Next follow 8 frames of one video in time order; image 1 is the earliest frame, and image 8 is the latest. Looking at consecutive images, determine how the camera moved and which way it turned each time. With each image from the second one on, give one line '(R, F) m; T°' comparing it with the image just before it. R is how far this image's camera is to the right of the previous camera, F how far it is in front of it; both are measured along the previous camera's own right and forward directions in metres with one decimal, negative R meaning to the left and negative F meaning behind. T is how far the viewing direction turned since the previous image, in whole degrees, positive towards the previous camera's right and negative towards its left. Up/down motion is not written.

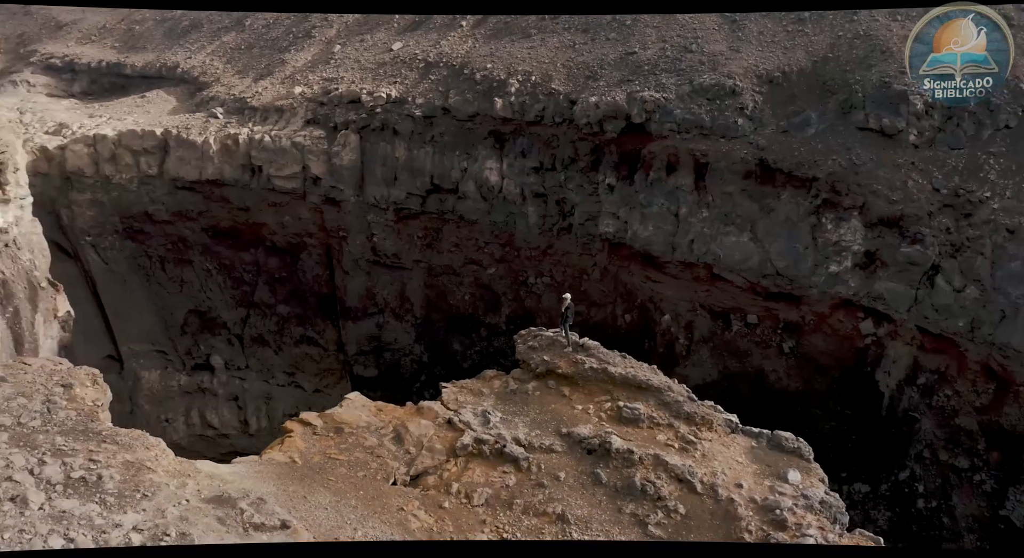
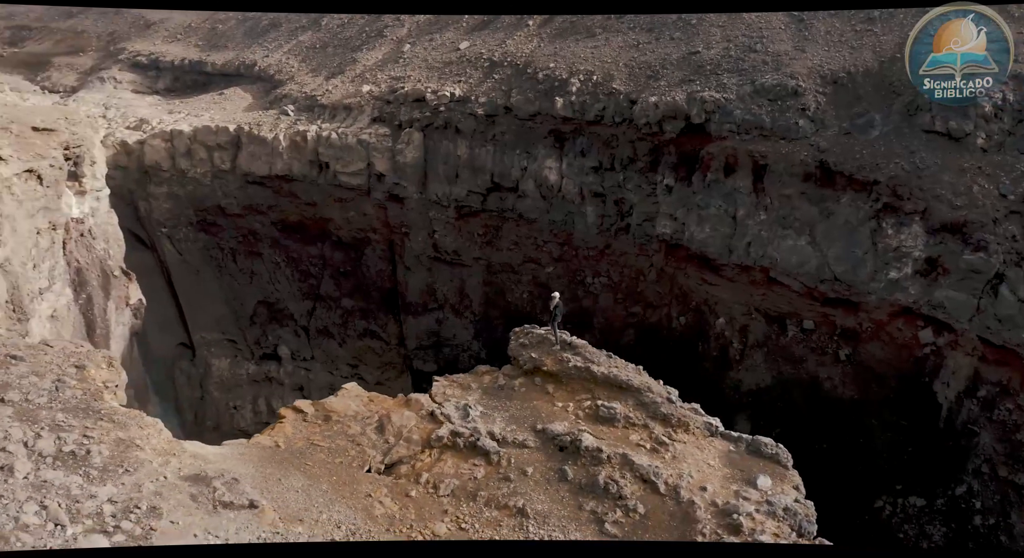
(+0.5, 0.0) m; -4°
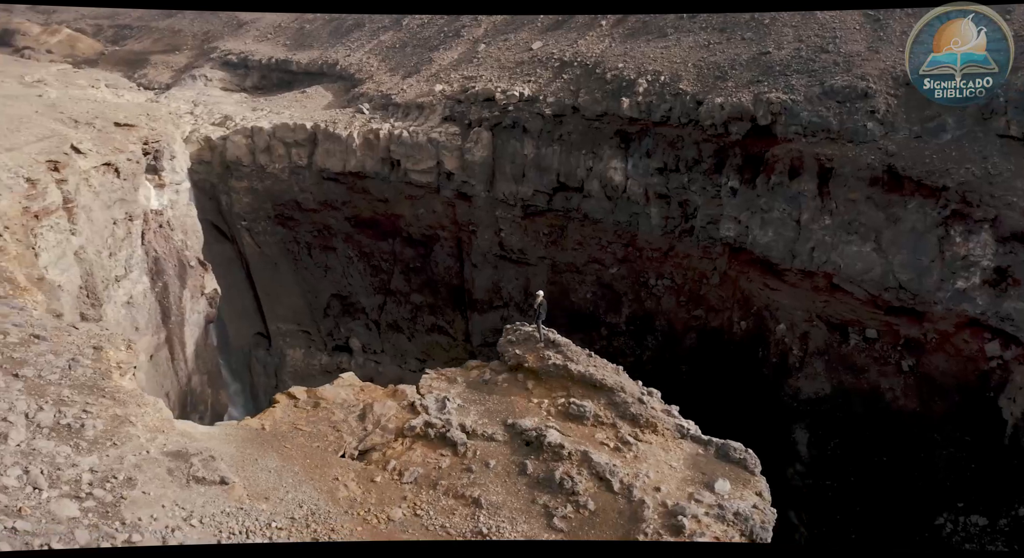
(+0.5, -0.1) m; -5°
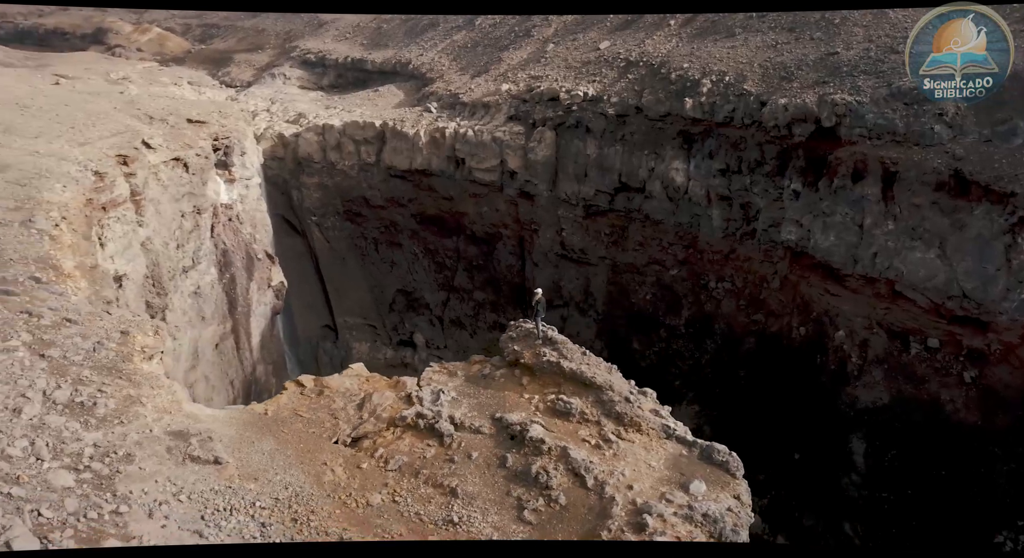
(+0.4, -0.1) m; -4°
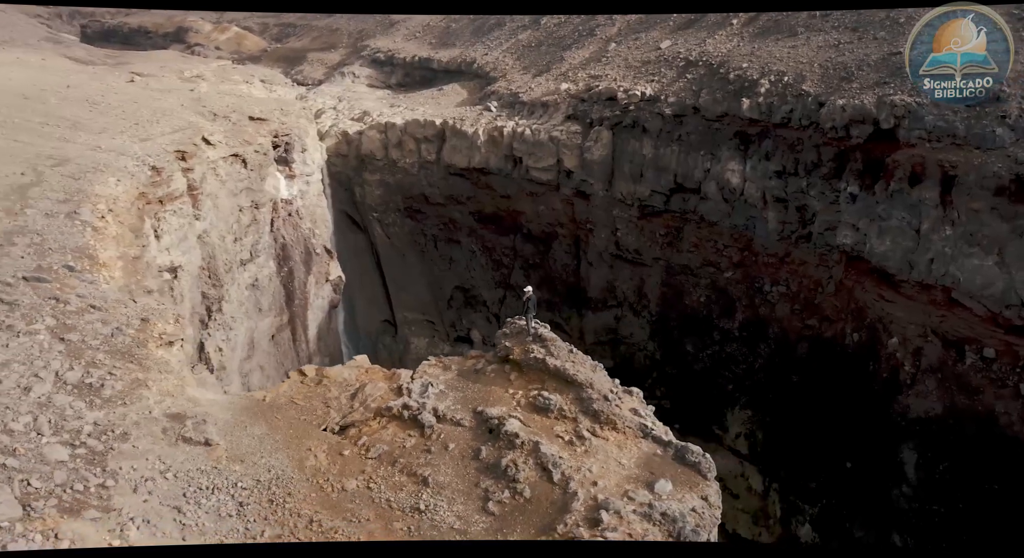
(+0.4, -0.1) m; -4°
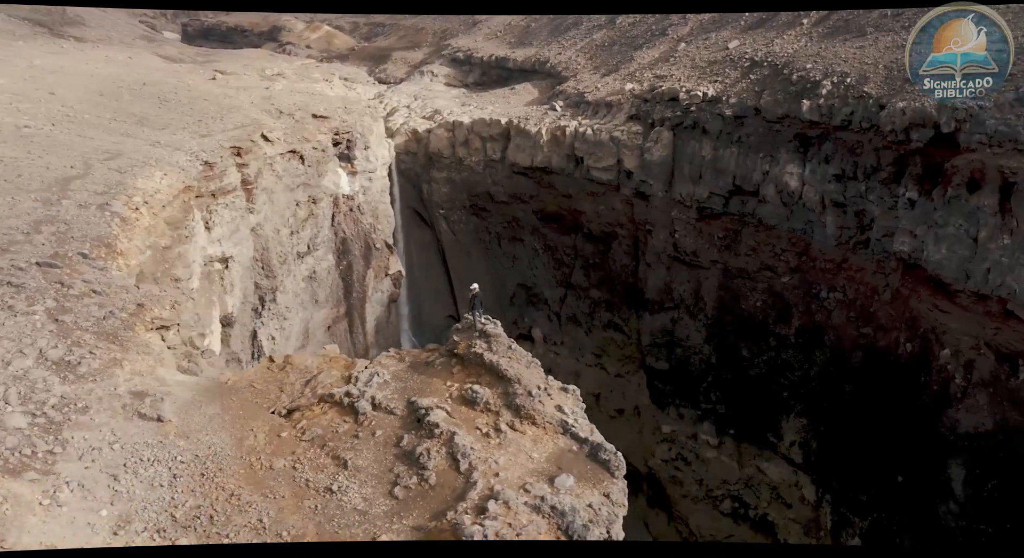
(+0.8, -0.2) m; -5°
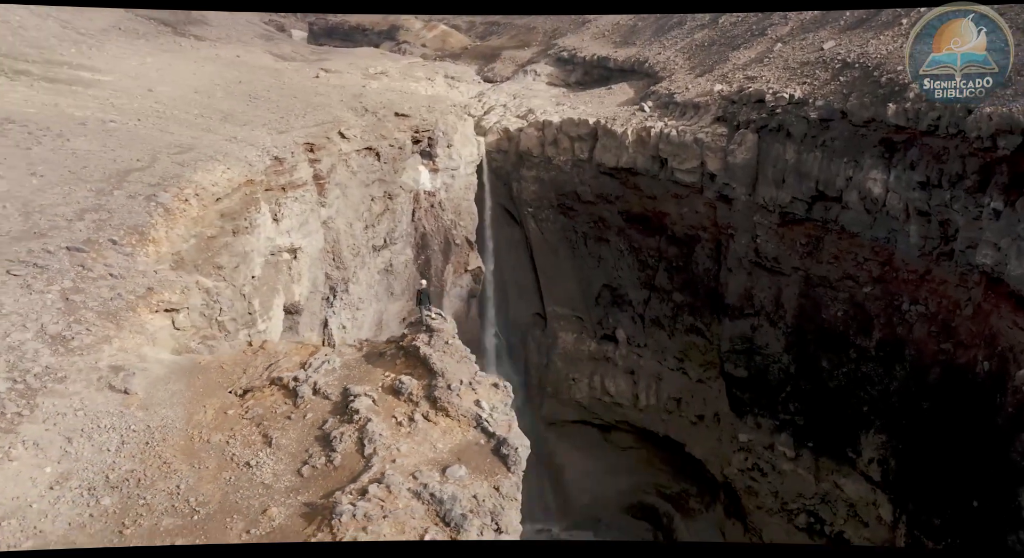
(+1.0, -0.1) m; -7°
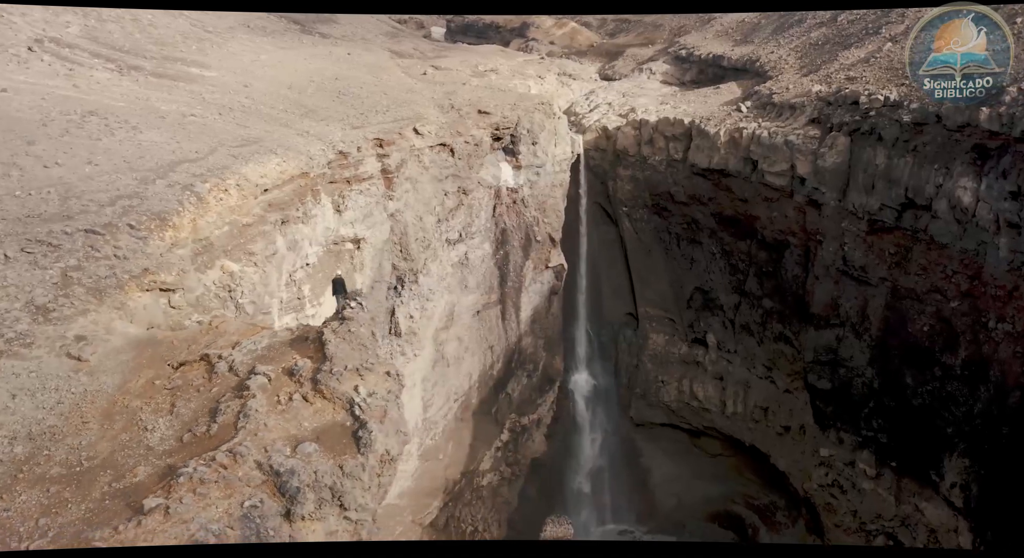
(+1.5, -0.2) m; -7°
